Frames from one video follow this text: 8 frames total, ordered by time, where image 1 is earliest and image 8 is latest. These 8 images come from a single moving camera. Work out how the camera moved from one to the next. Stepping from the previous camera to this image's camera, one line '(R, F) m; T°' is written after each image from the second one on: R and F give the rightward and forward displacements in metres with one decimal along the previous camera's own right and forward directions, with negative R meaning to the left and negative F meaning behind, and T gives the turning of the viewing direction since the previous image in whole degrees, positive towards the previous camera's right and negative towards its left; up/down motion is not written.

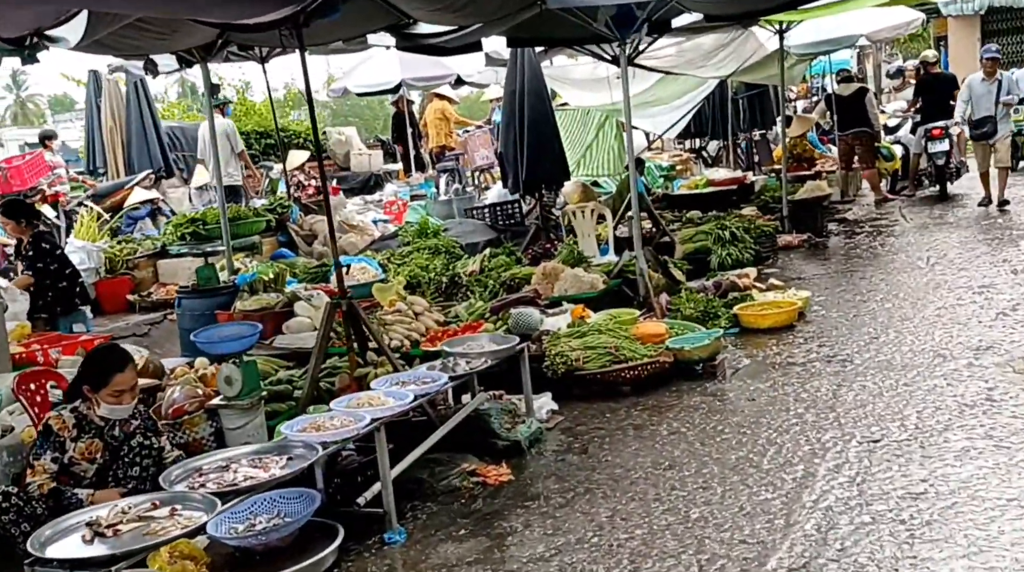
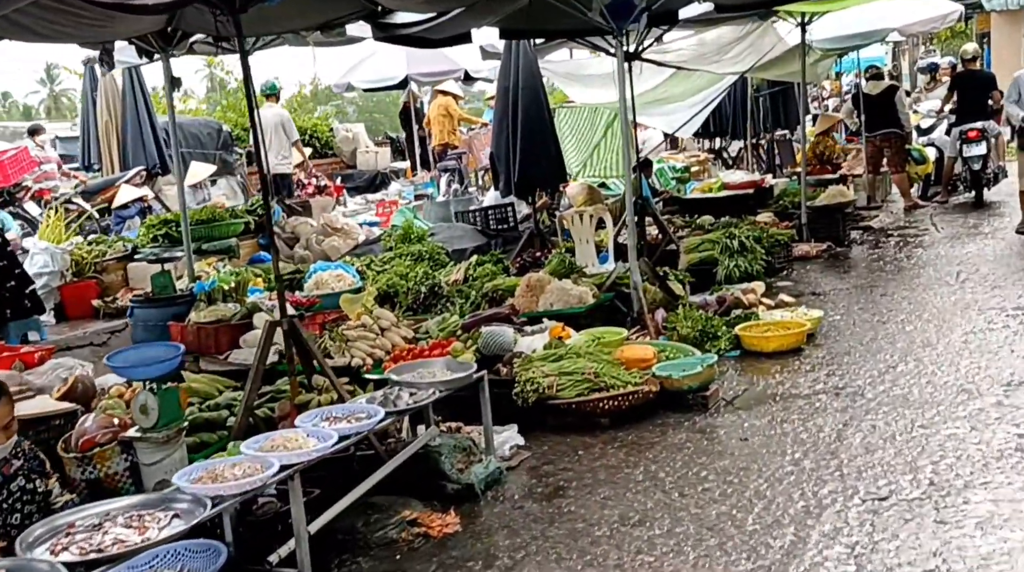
(+0.3, +0.6) m; -1°
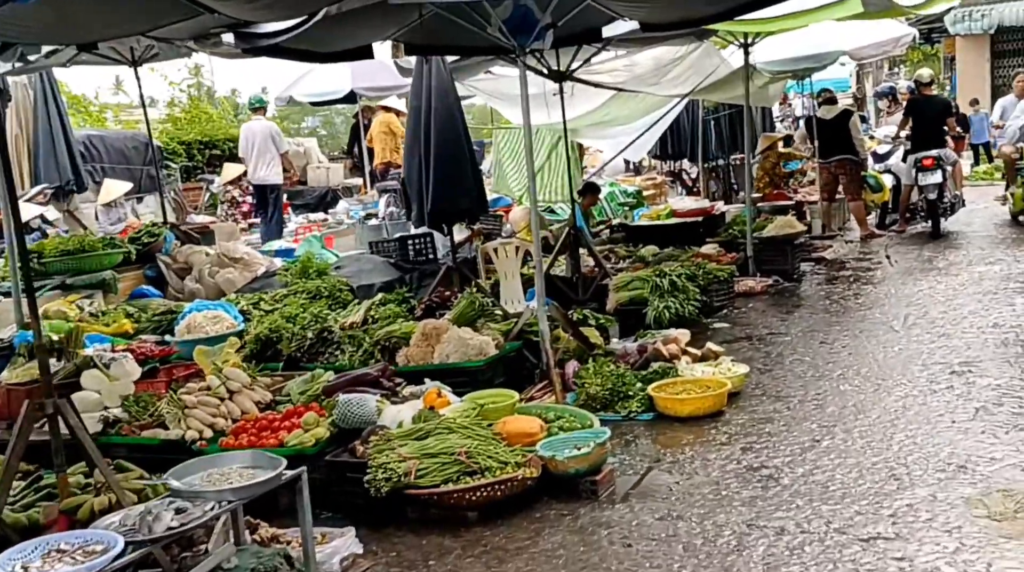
(+0.5, +0.9) m; +1°
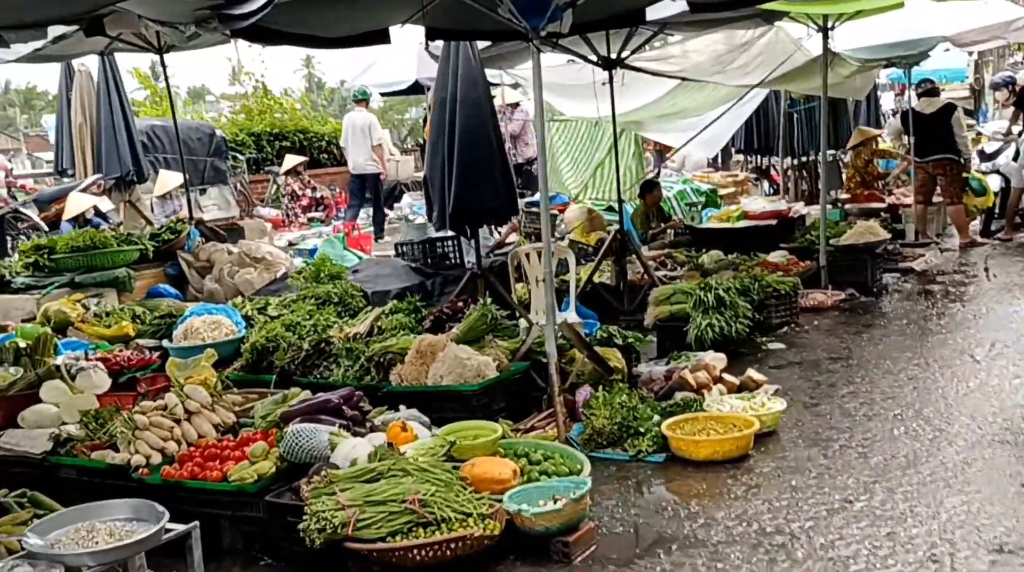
(+0.5, +0.6) m; -5°
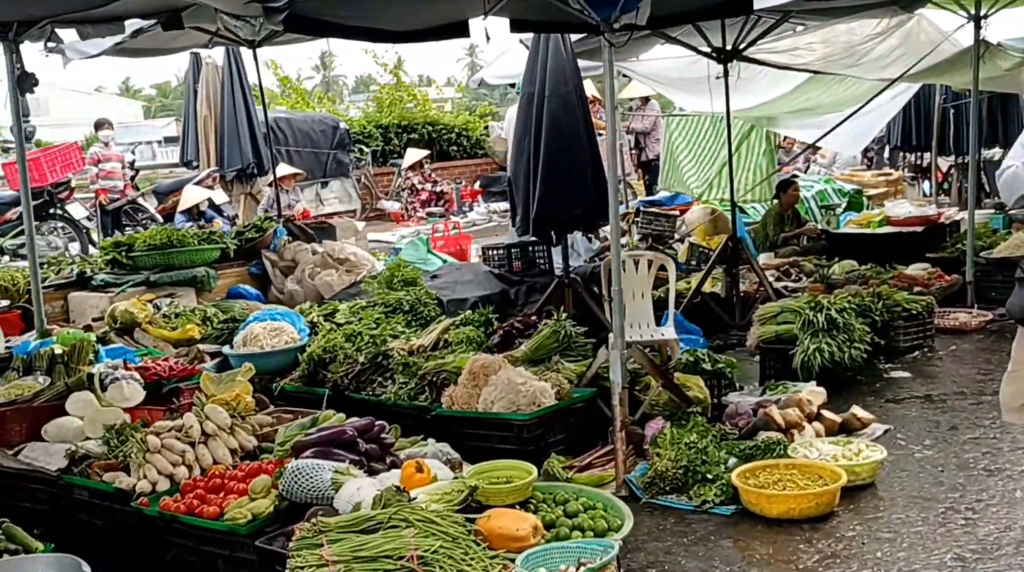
(+0.4, +0.6) m; -8°
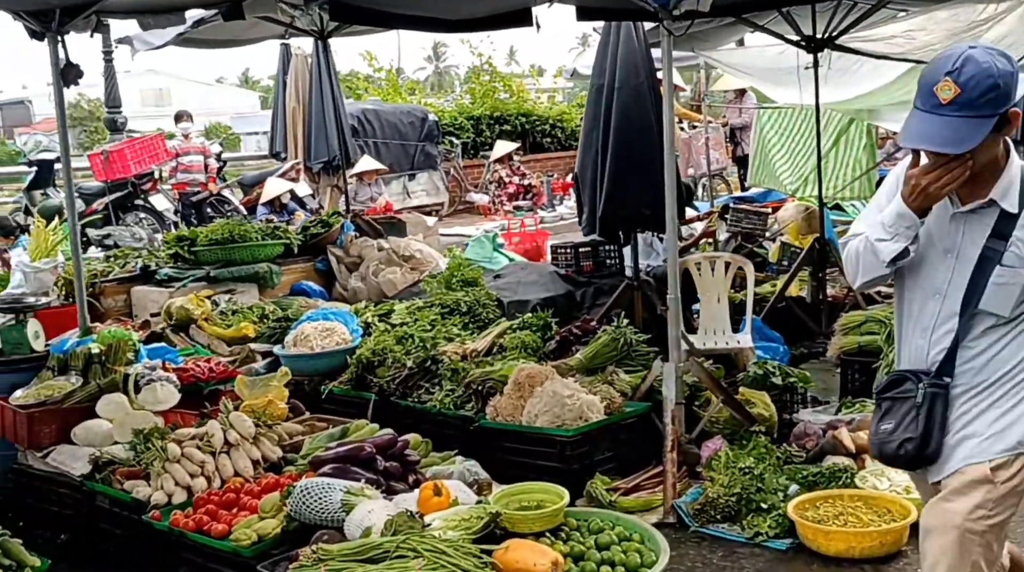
(+0.3, +0.3) m; -6°
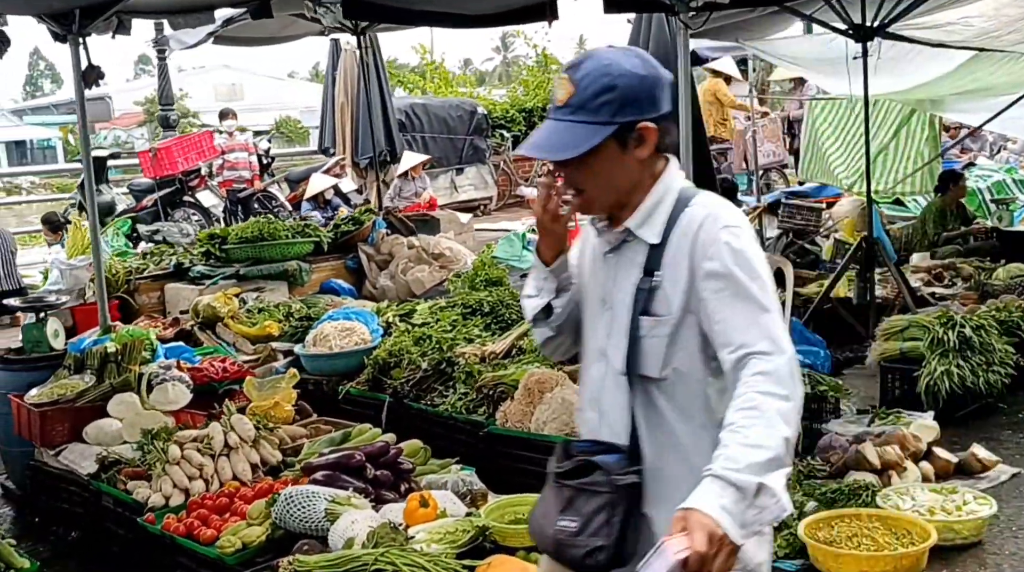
(+0.3, +0.1) m; -3°
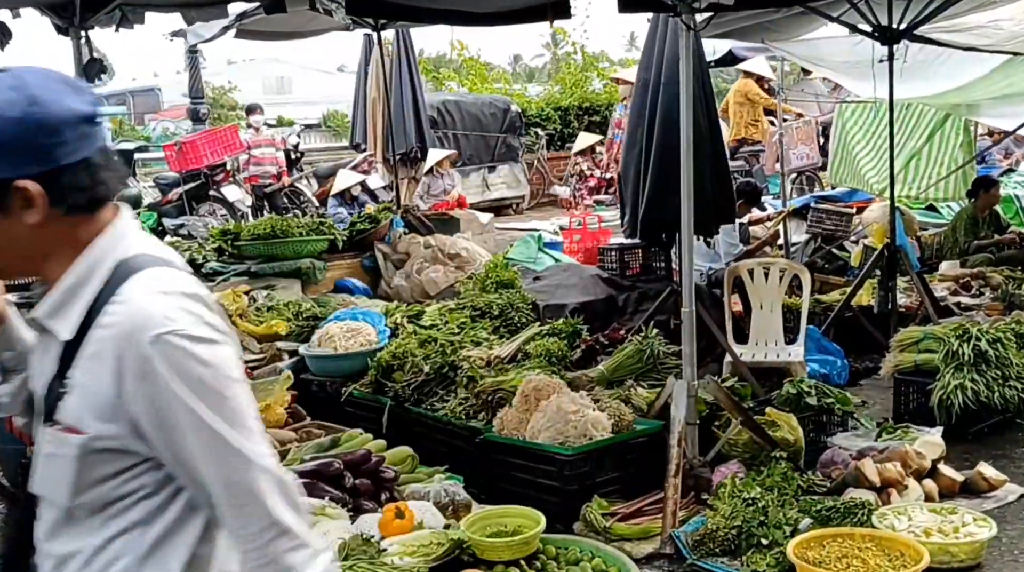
(+0.2, +0.1) m; -2°
